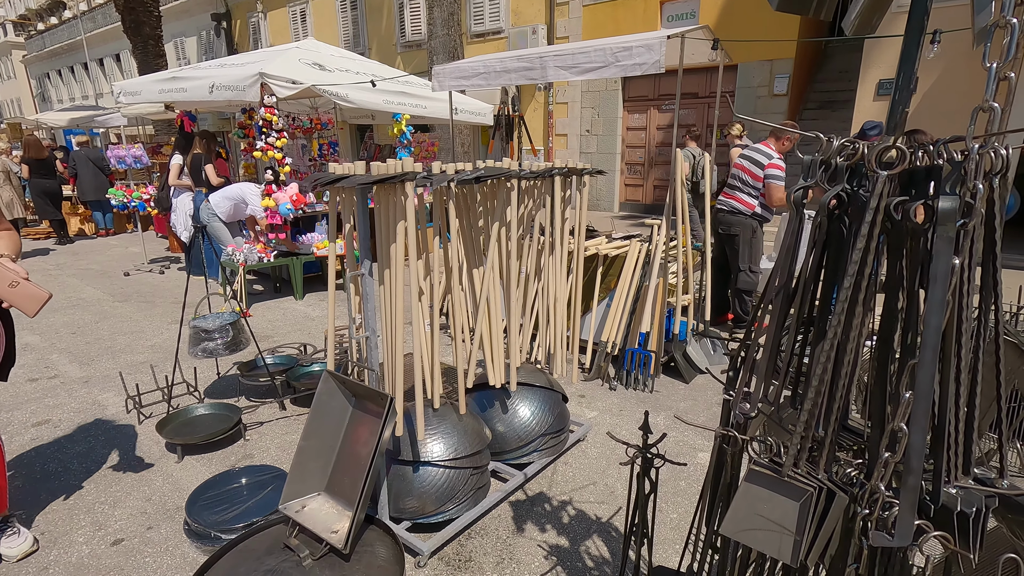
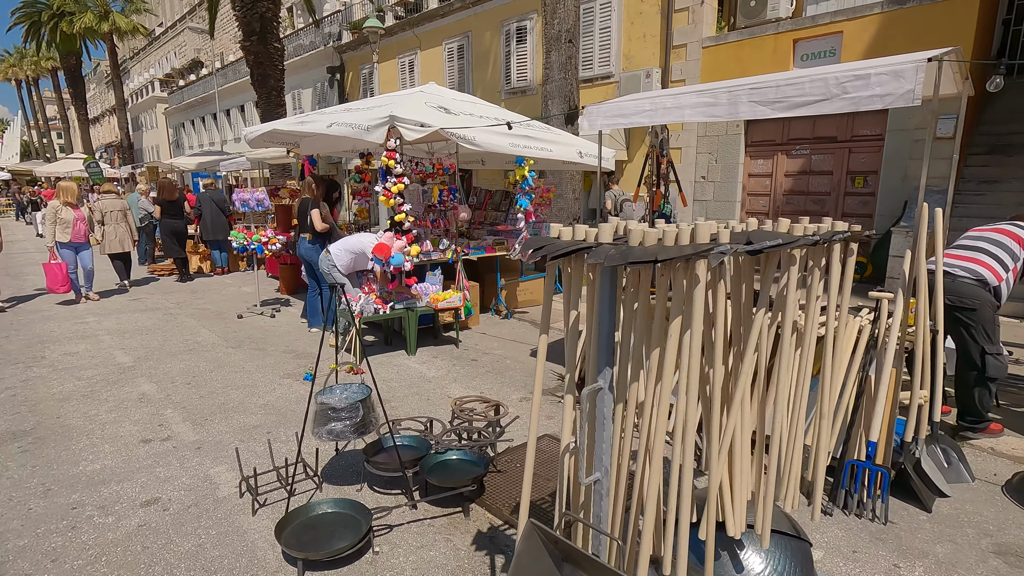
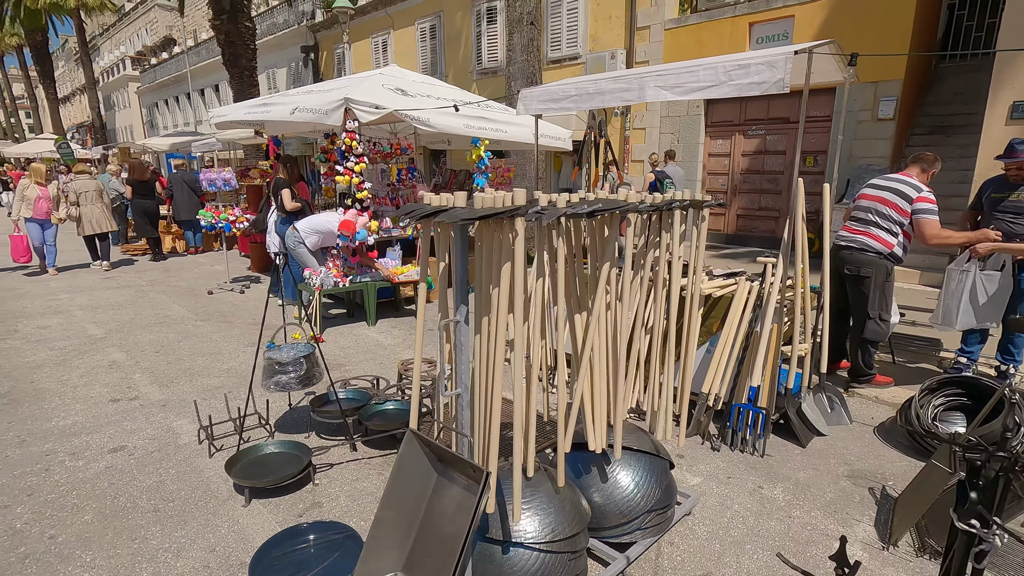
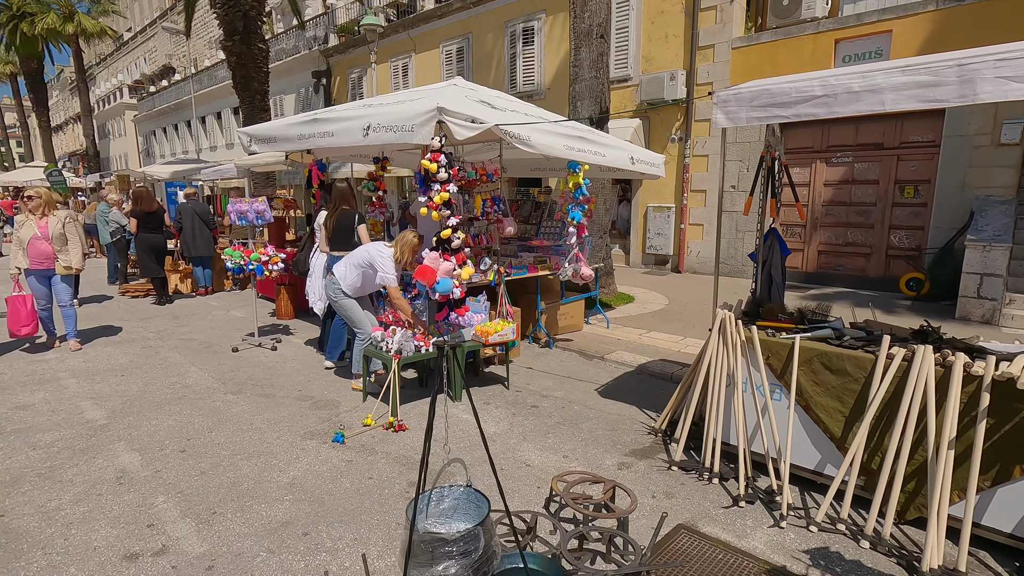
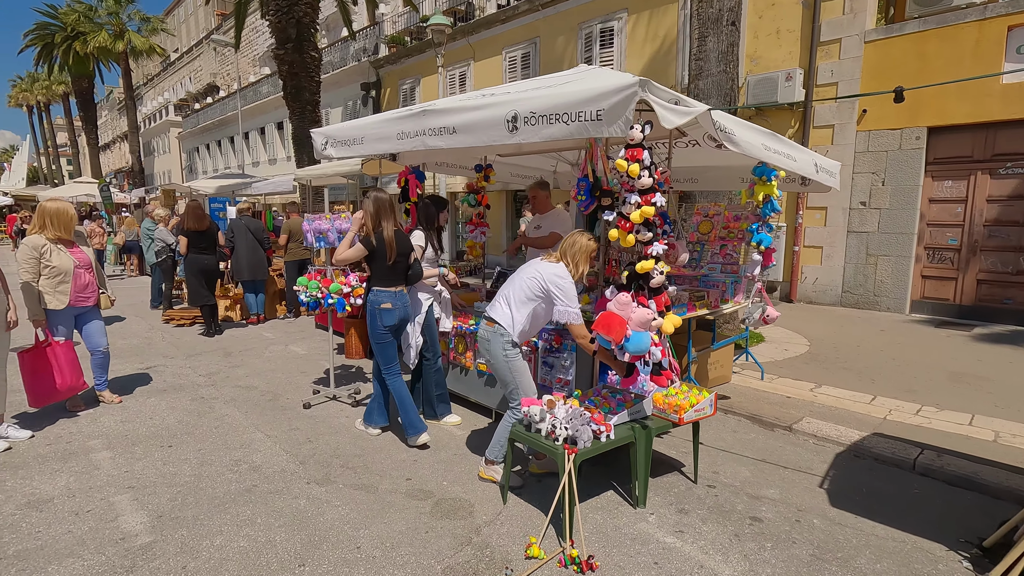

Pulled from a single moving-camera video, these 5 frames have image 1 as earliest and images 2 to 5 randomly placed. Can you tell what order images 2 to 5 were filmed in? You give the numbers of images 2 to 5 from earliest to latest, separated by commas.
3, 2, 4, 5
